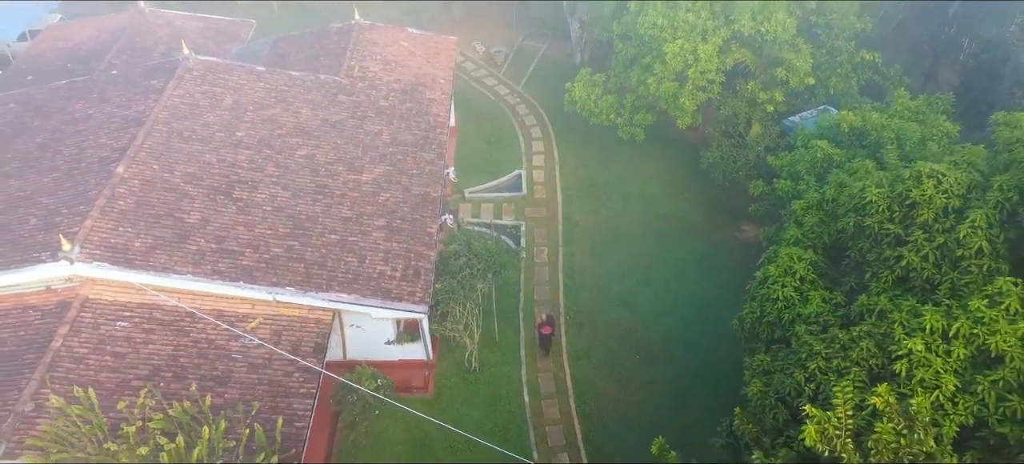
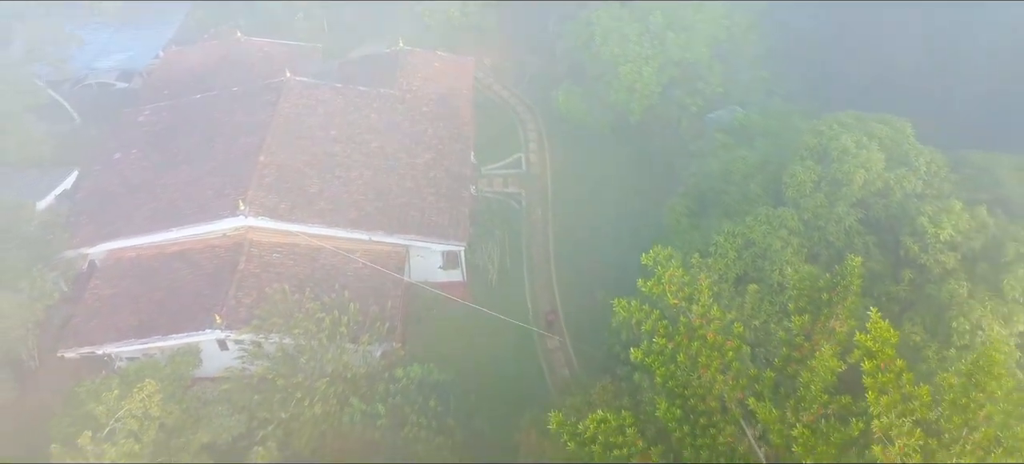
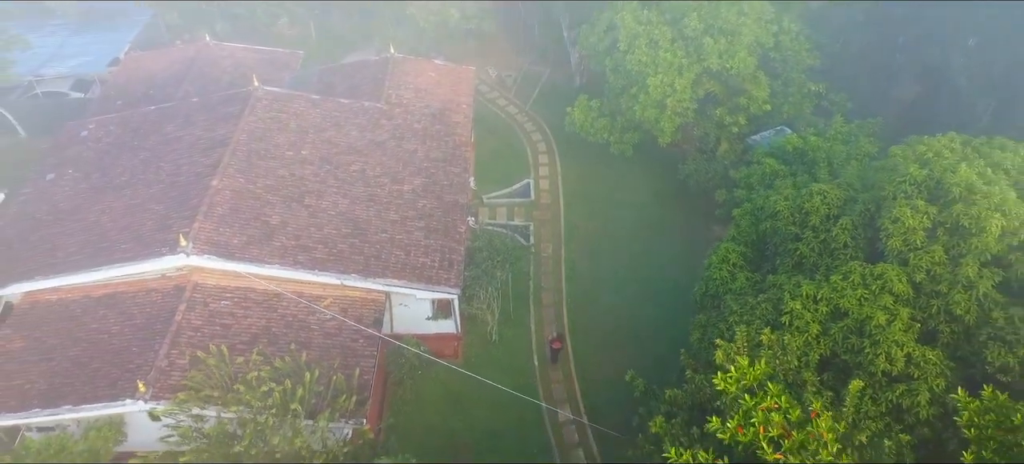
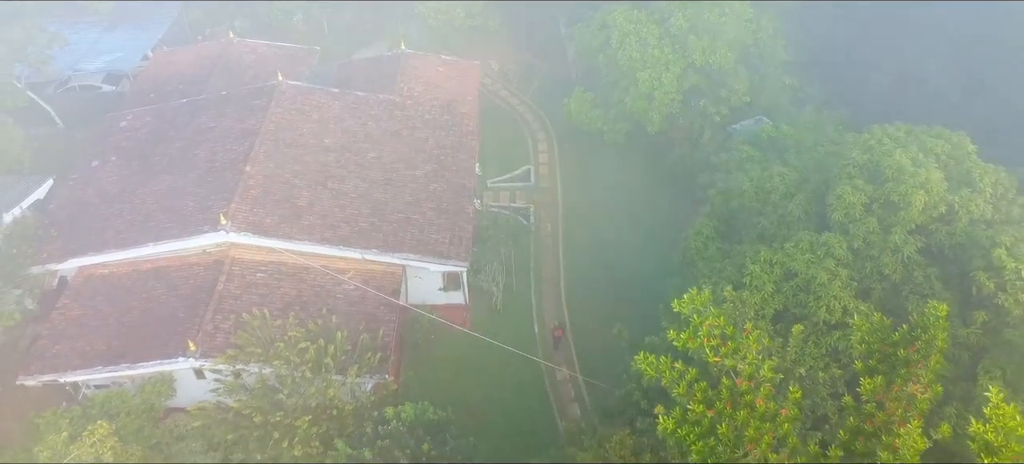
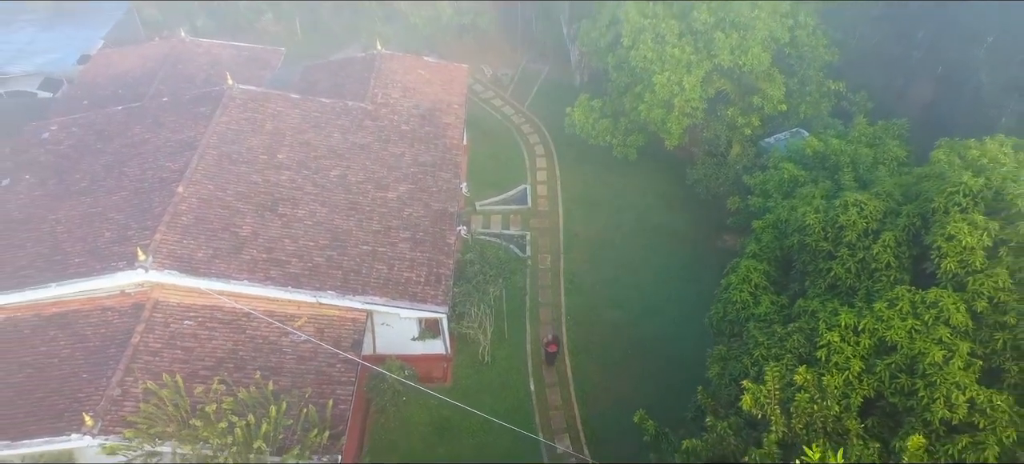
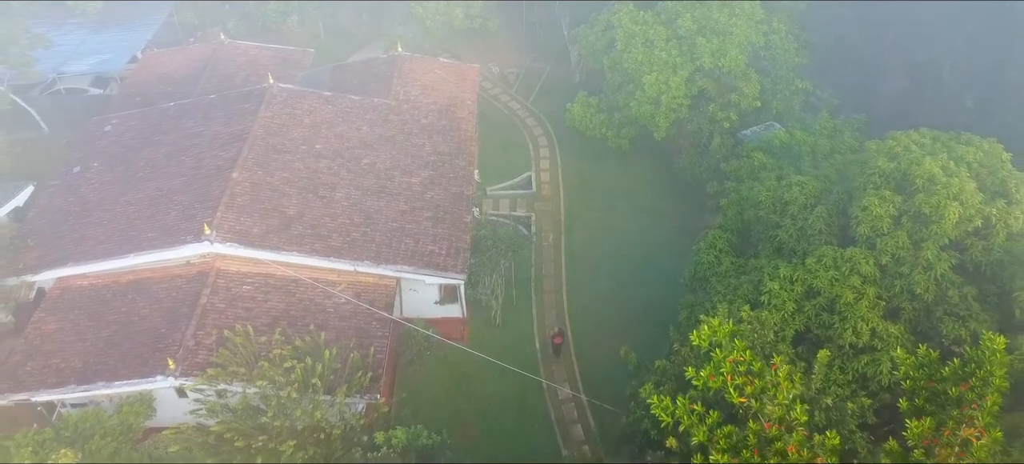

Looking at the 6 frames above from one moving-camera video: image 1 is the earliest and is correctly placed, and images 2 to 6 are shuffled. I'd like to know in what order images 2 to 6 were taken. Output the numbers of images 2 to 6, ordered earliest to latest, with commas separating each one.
5, 3, 6, 4, 2
